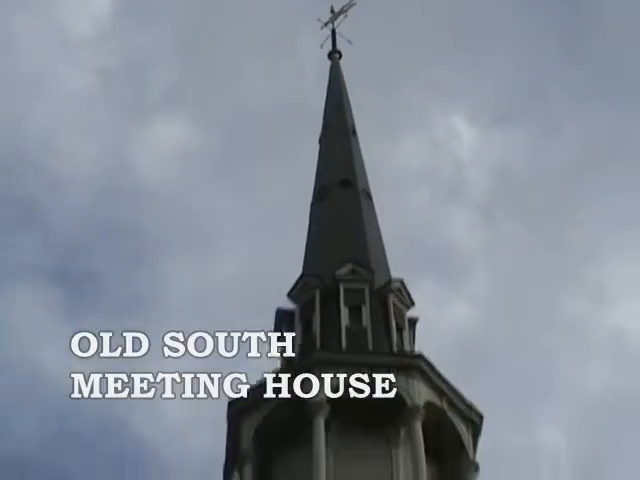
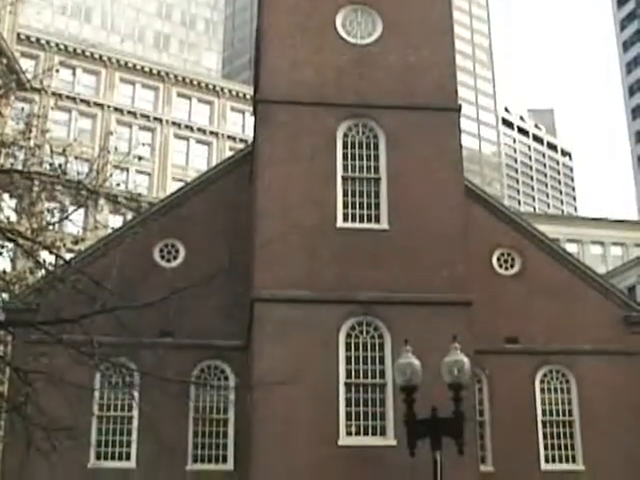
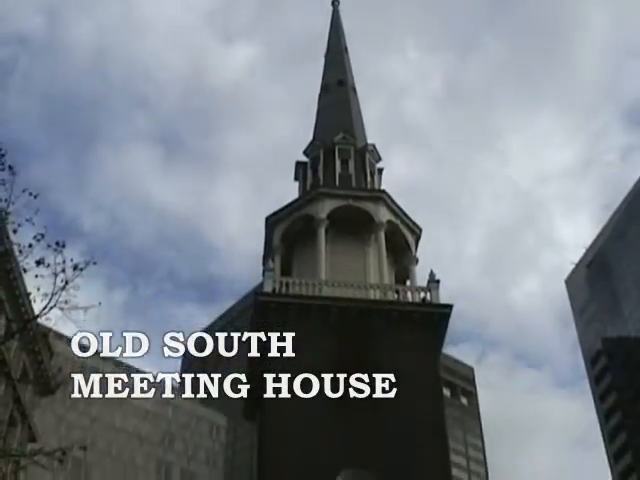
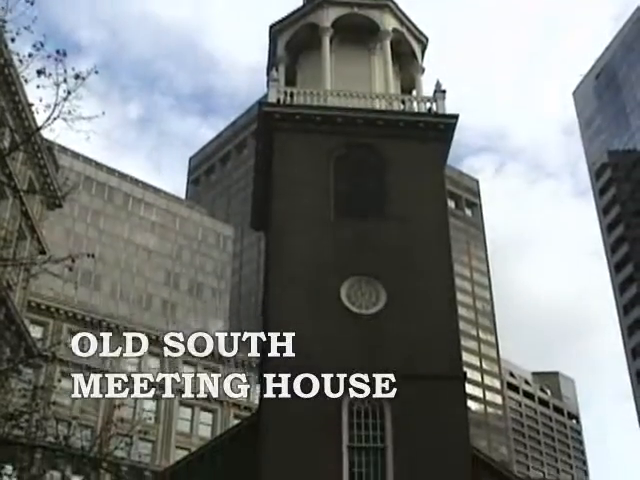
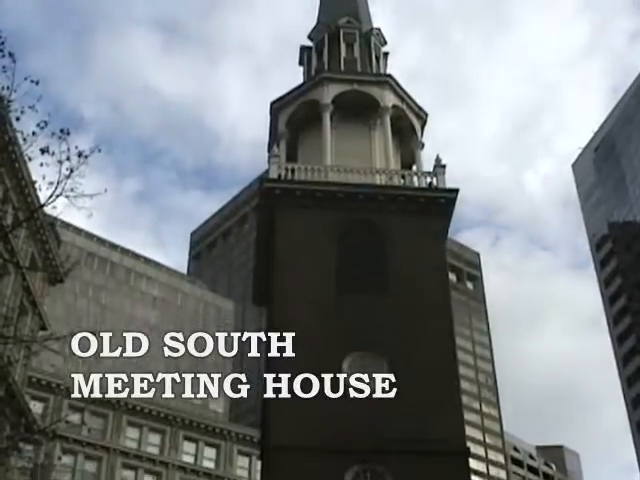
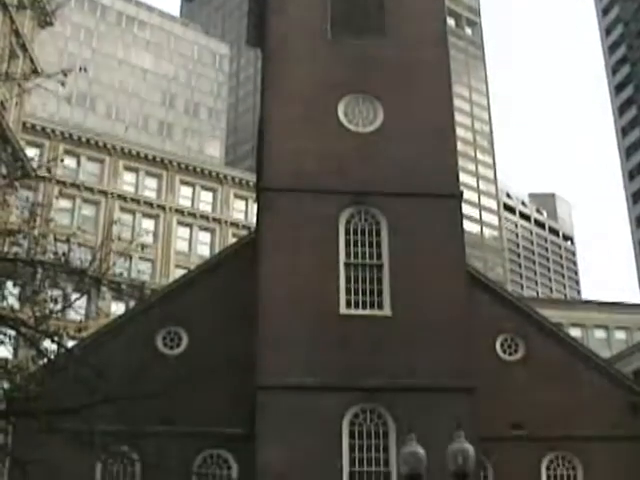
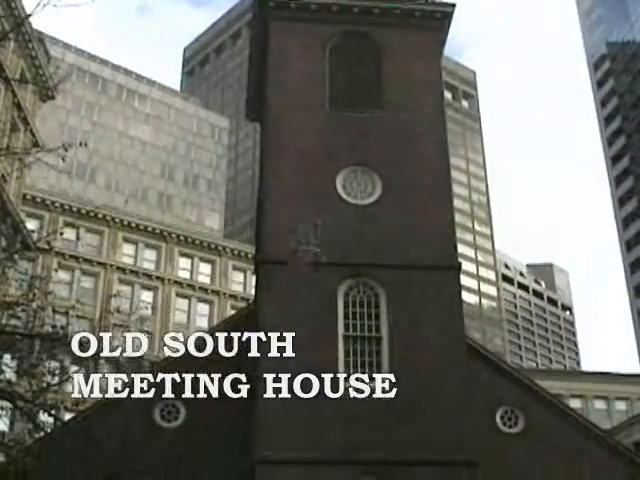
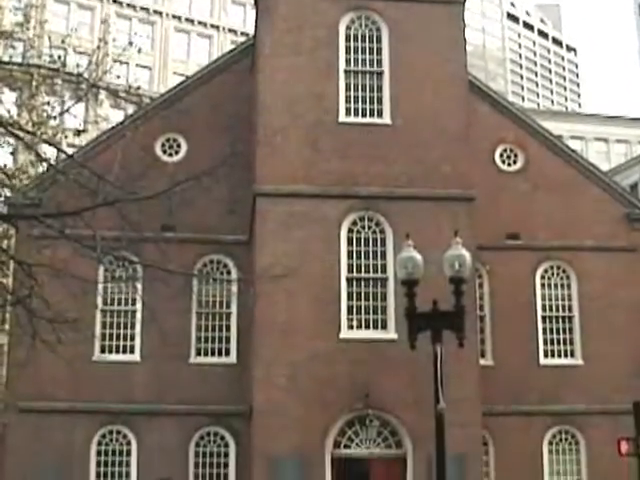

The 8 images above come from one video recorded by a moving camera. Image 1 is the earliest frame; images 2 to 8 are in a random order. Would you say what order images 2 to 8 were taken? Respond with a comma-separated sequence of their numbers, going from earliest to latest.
3, 5, 4, 7, 6, 2, 8
